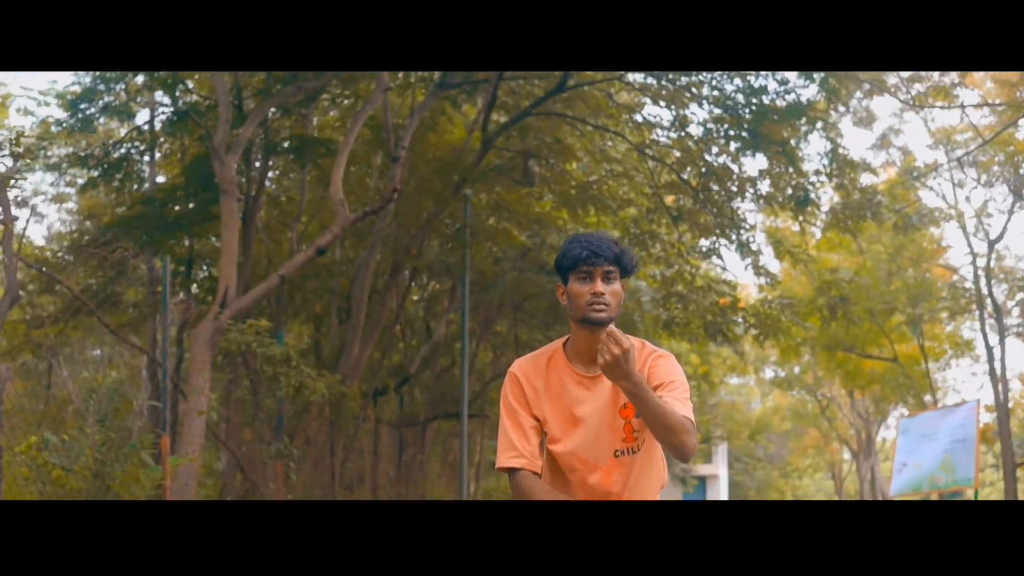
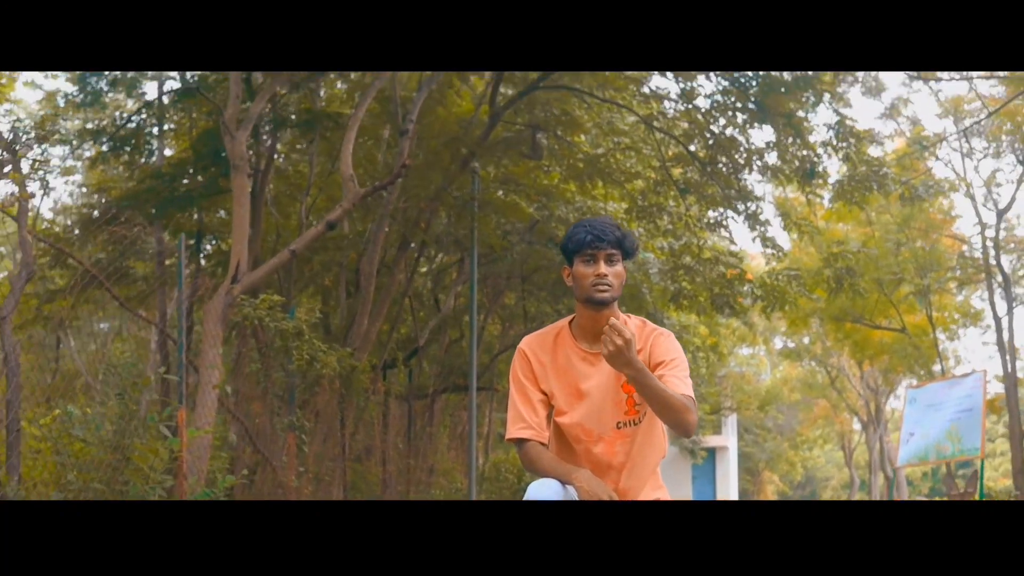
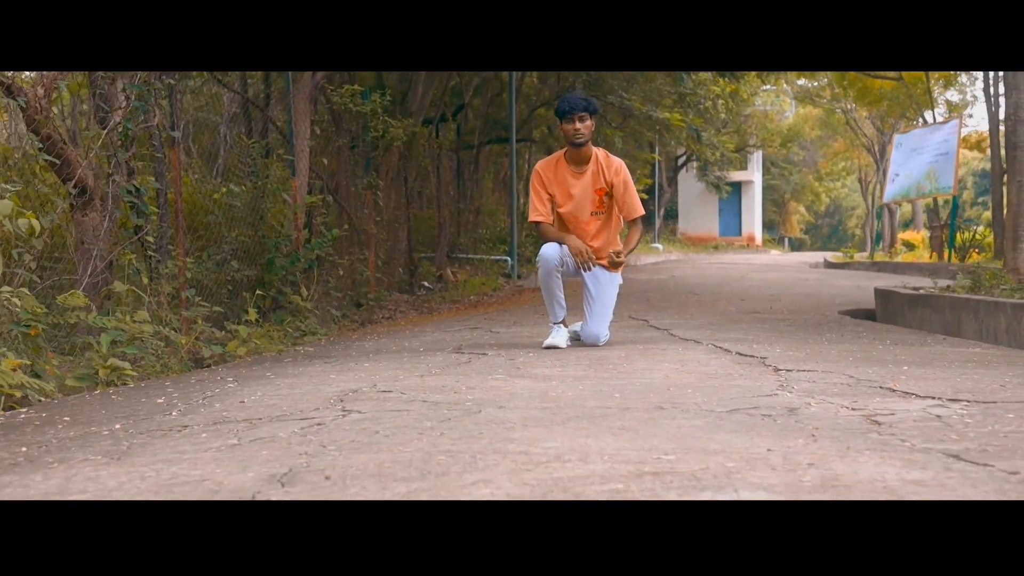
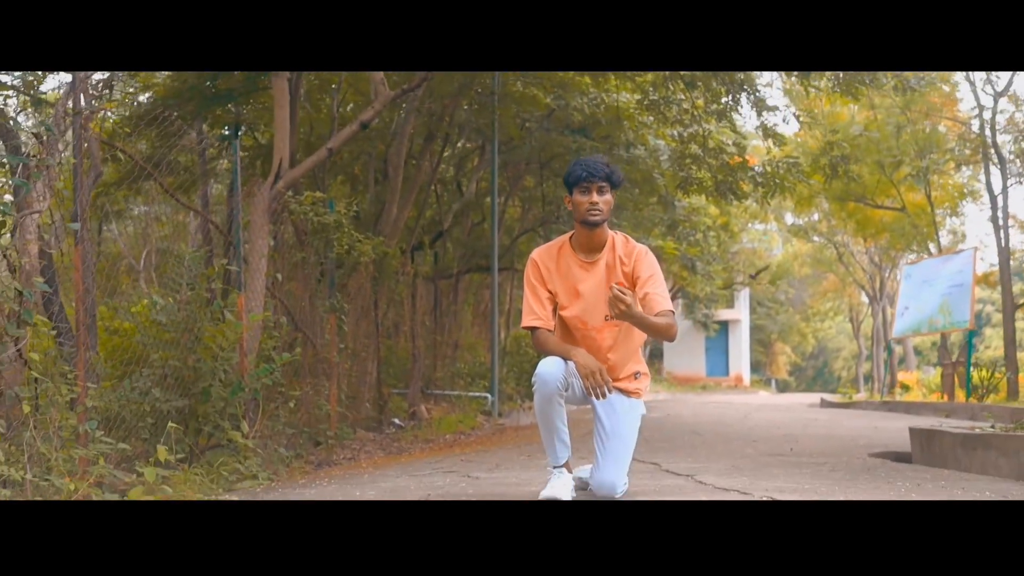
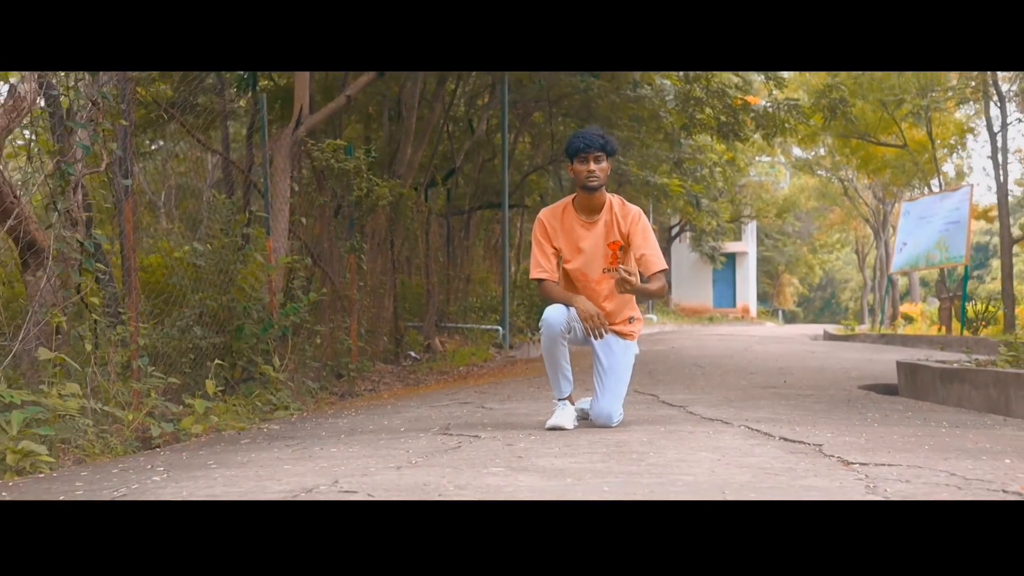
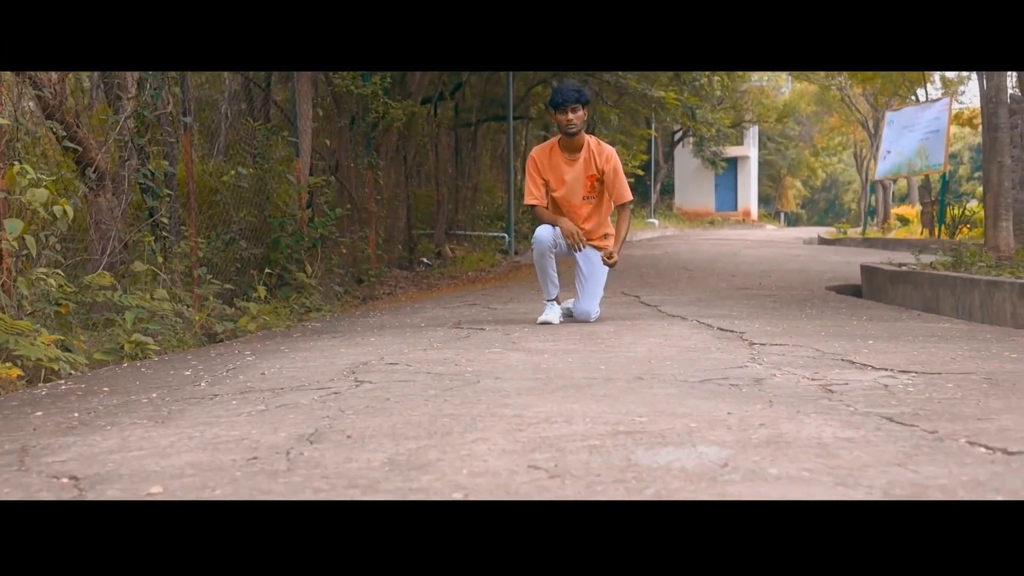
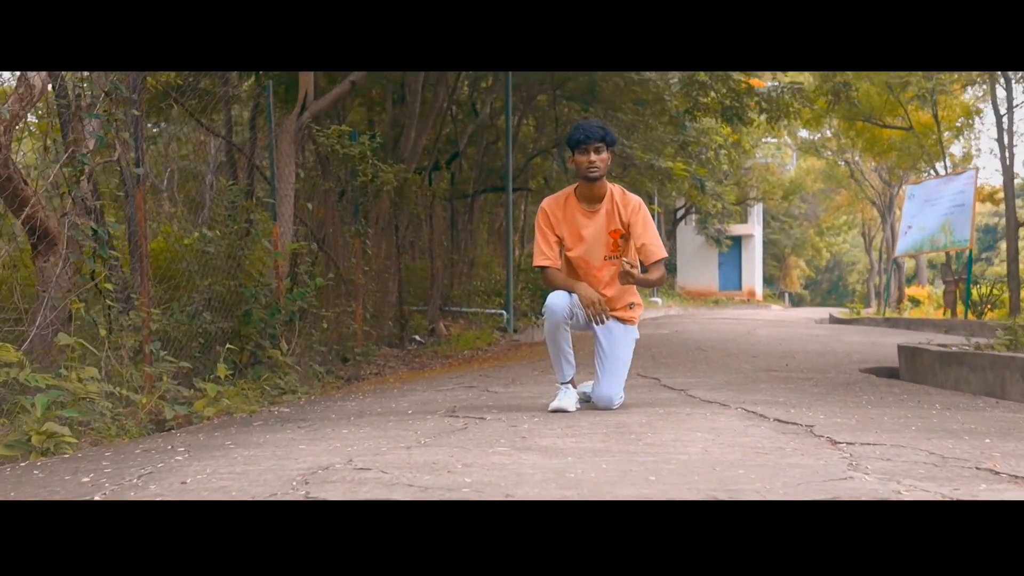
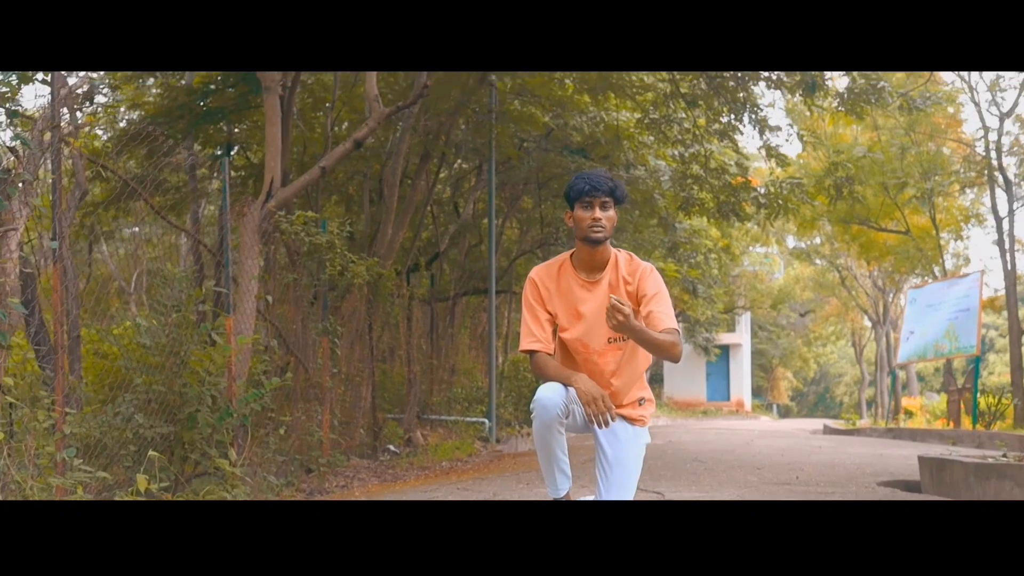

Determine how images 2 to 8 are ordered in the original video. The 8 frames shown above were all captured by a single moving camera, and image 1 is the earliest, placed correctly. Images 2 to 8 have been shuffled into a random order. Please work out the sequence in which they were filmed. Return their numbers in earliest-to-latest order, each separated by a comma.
4, 5, 3, 6, 7, 8, 2
